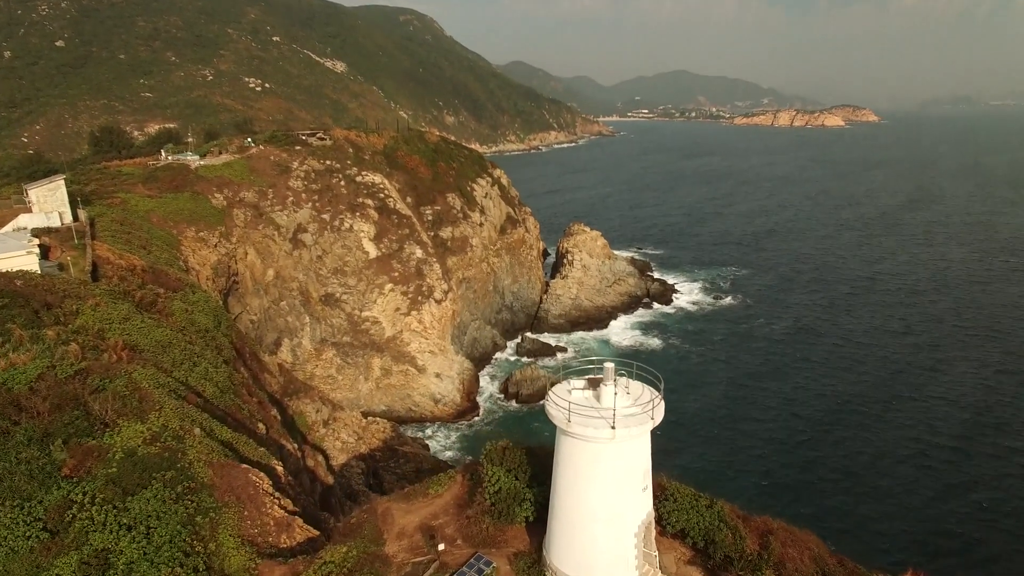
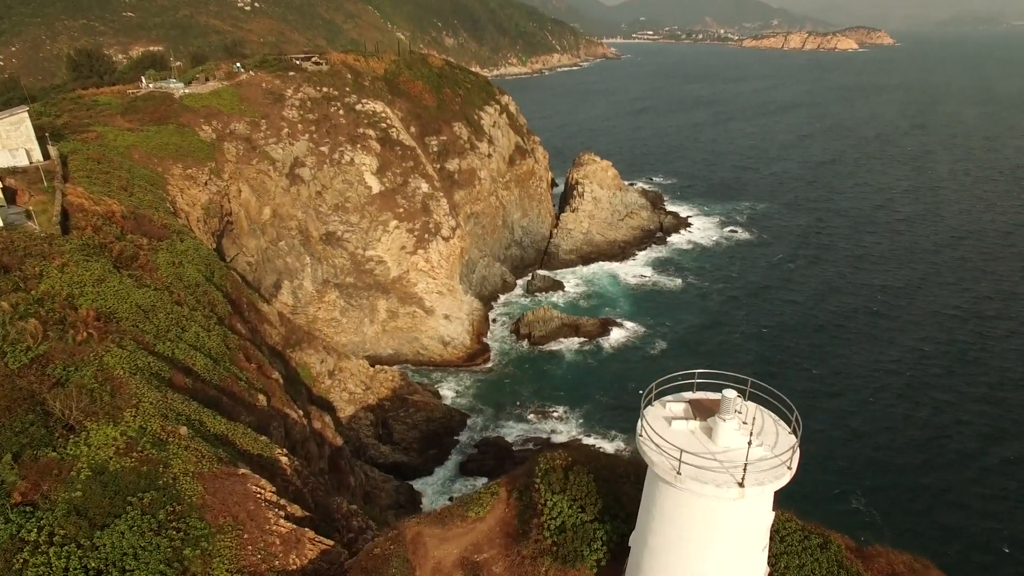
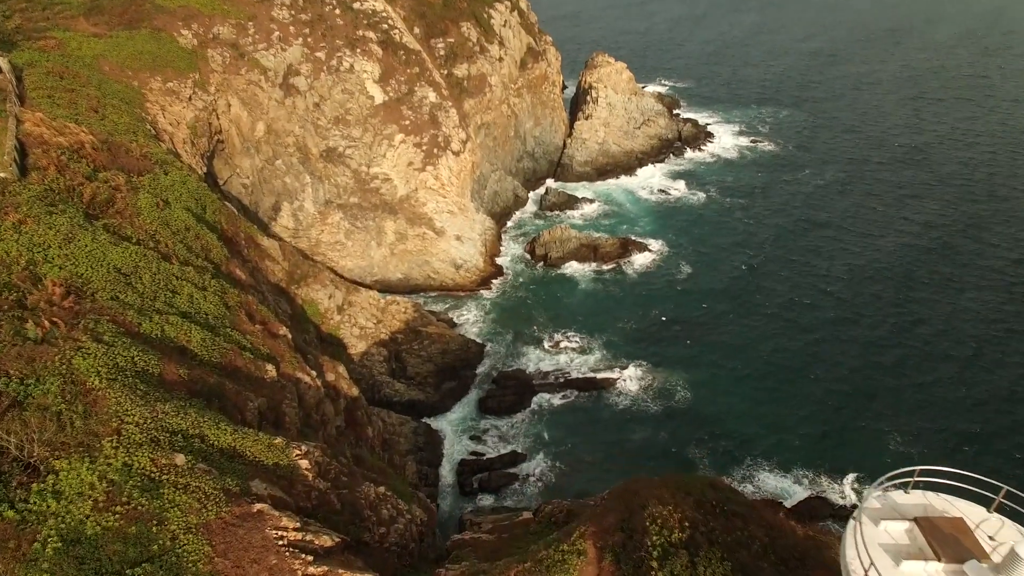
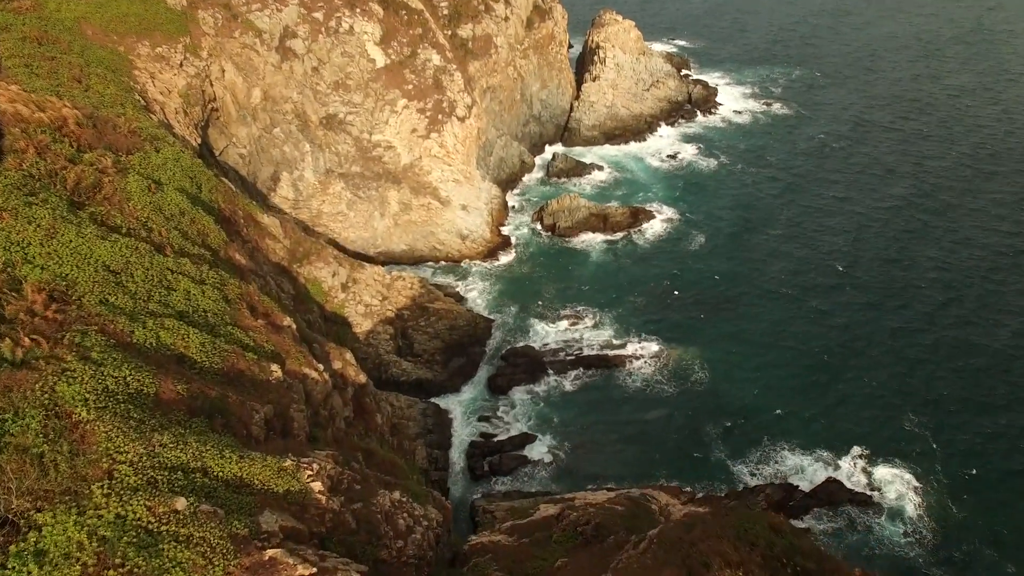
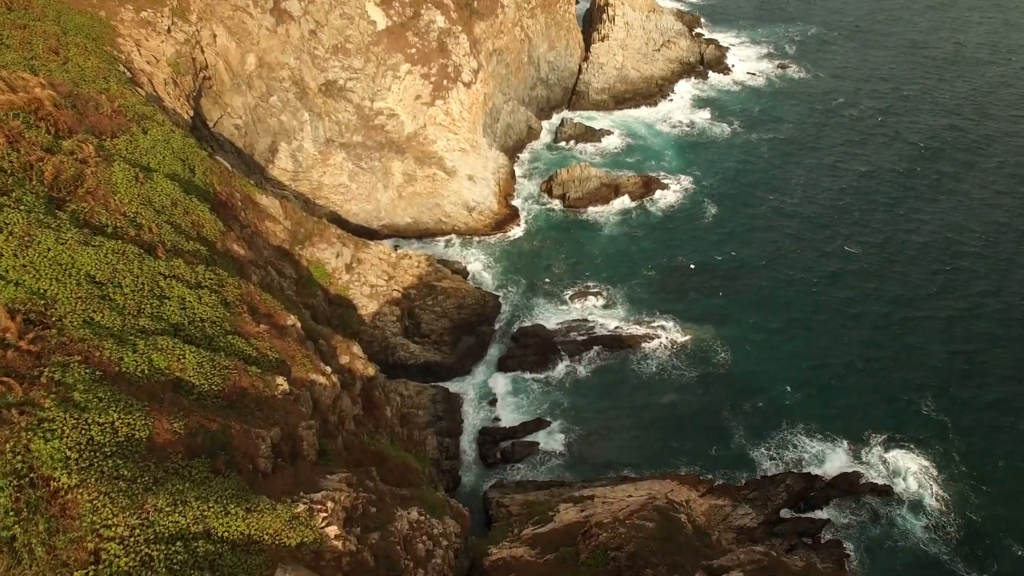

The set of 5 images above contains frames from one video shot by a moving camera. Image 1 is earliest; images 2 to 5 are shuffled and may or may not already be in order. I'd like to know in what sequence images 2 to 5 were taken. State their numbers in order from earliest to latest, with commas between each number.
2, 3, 4, 5
